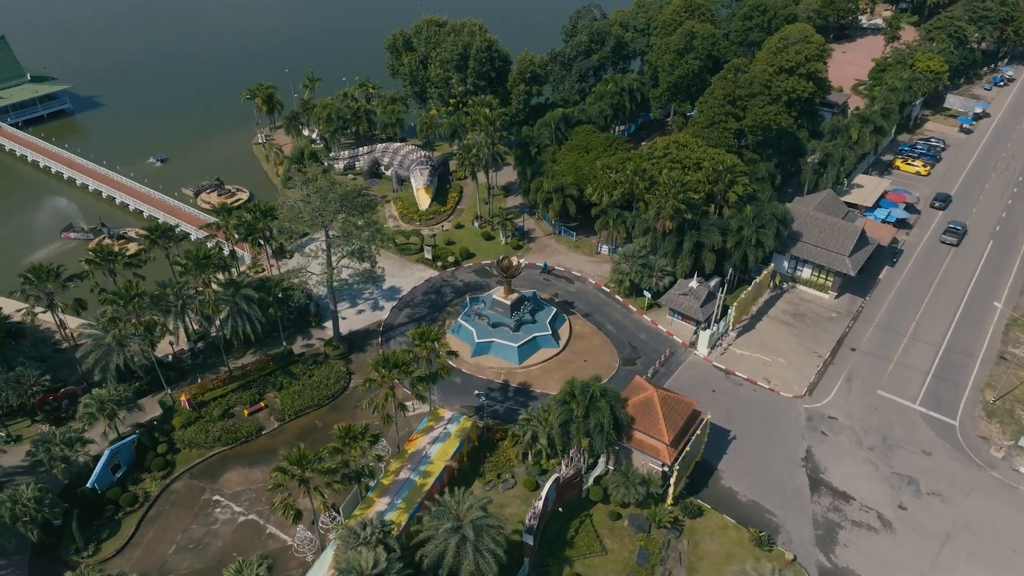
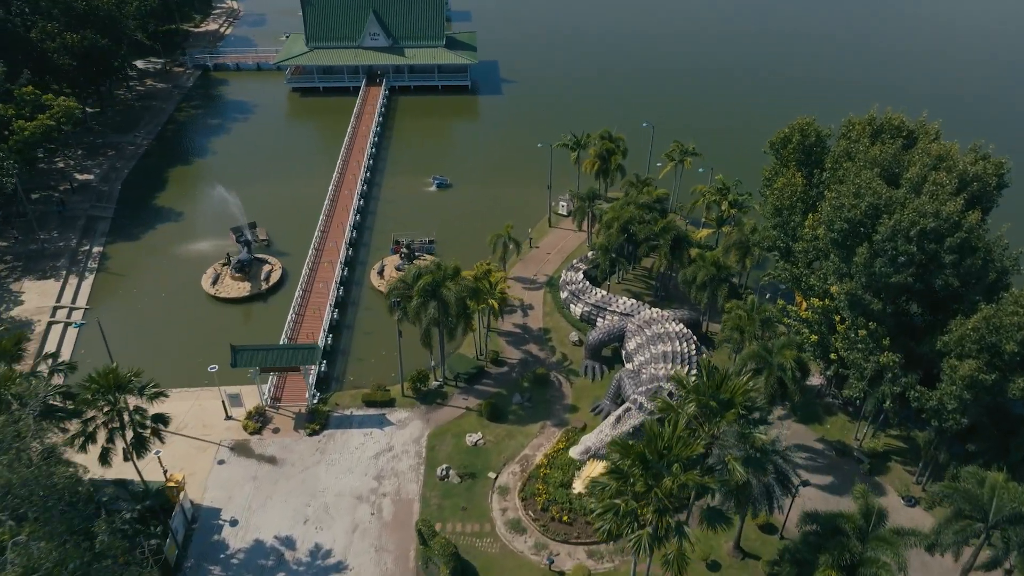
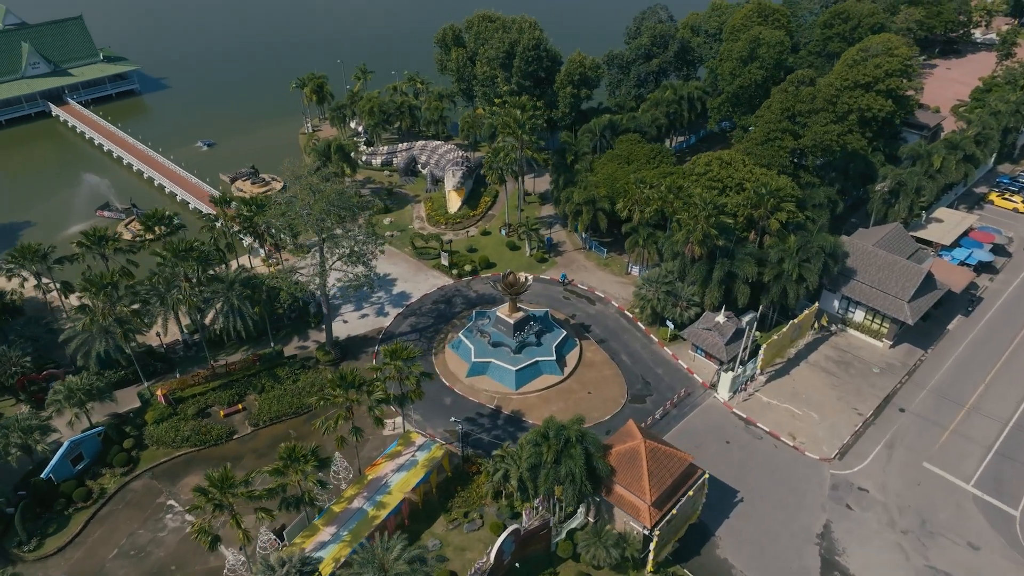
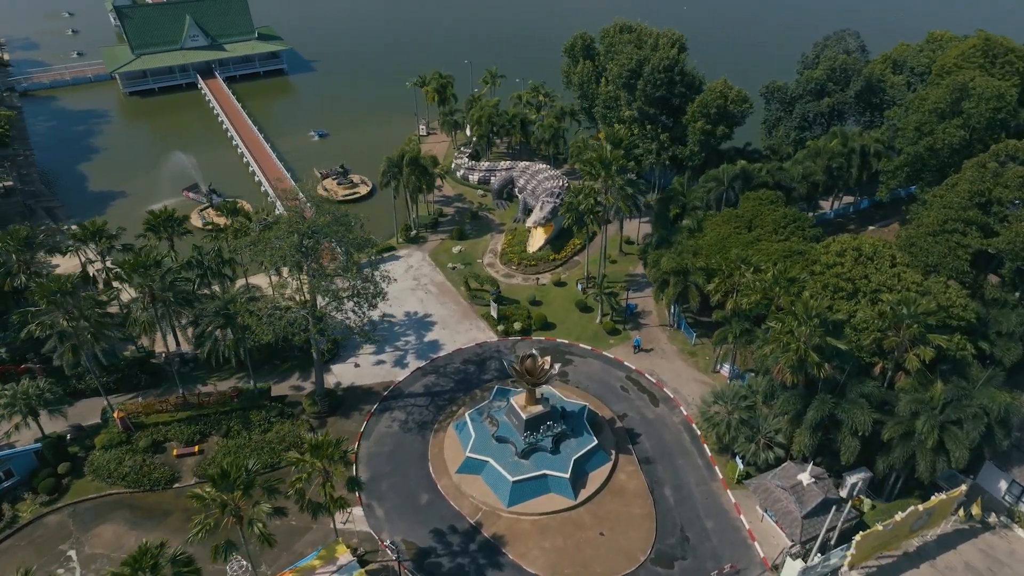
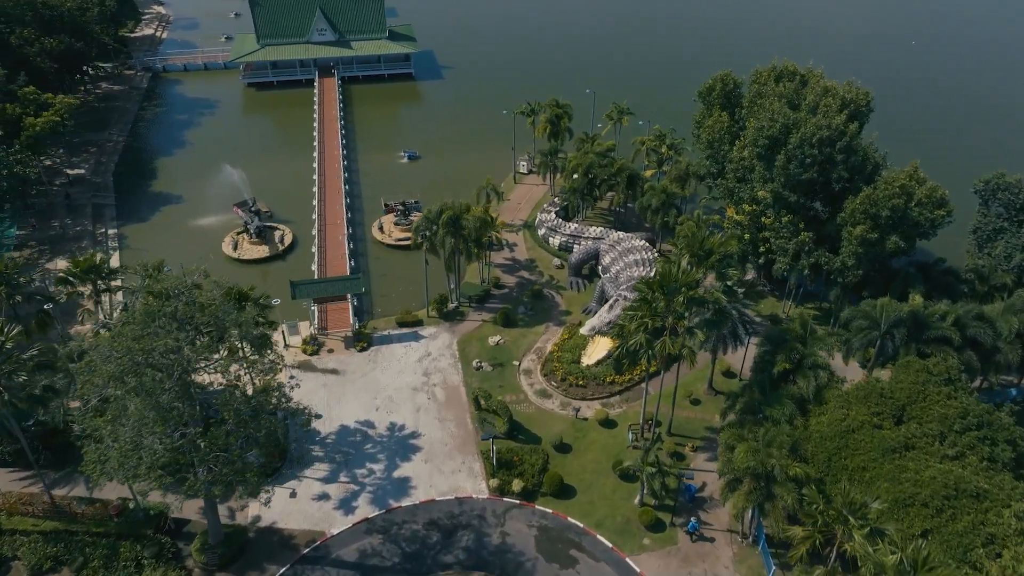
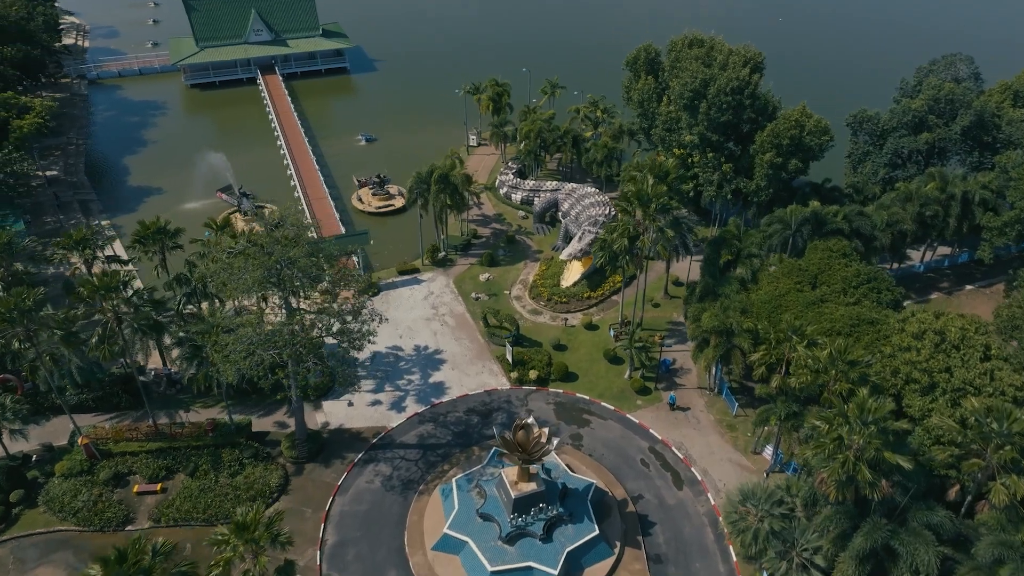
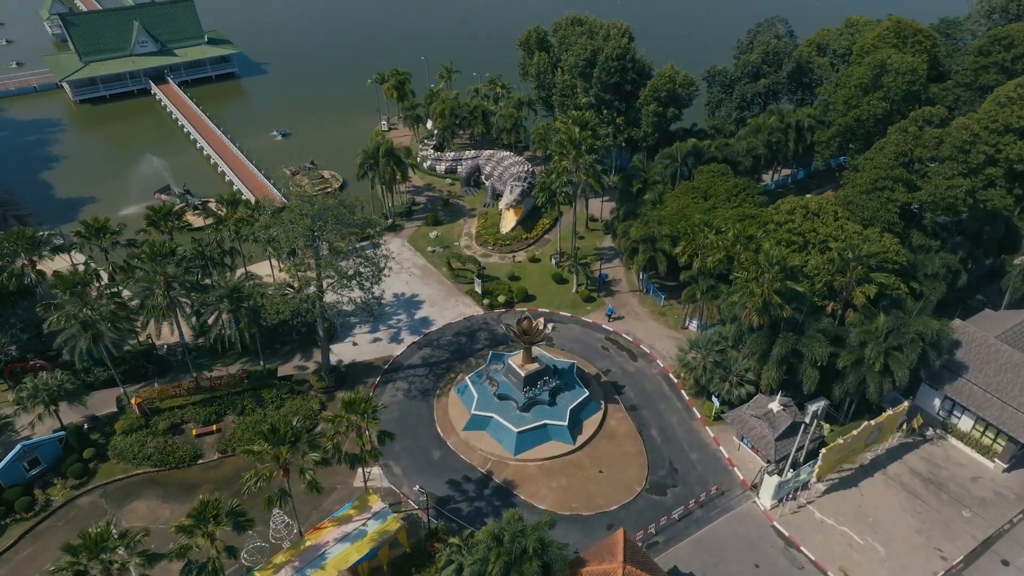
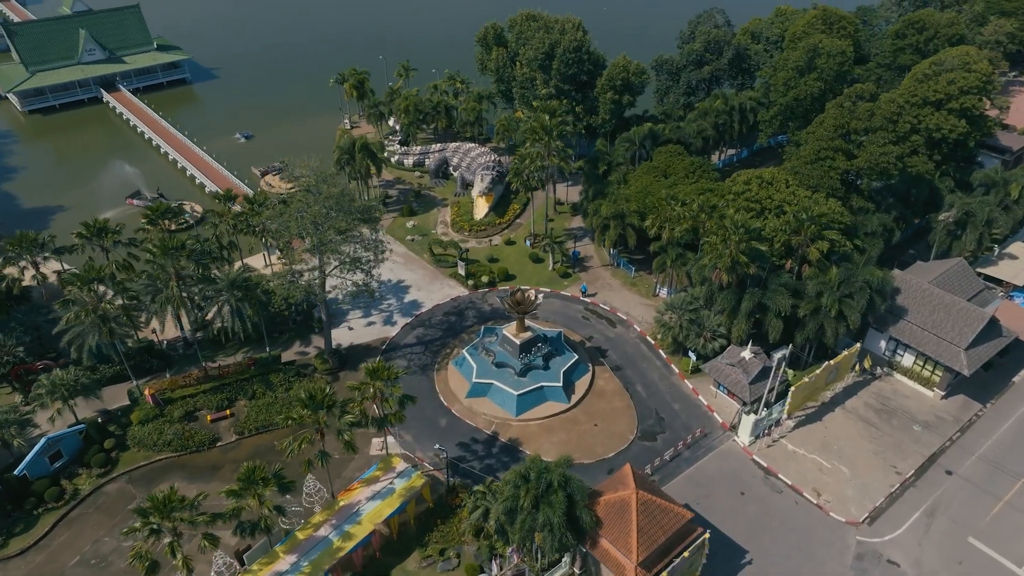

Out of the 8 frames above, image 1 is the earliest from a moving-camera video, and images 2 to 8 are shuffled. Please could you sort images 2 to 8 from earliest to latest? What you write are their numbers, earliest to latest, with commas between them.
3, 8, 7, 4, 6, 5, 2
